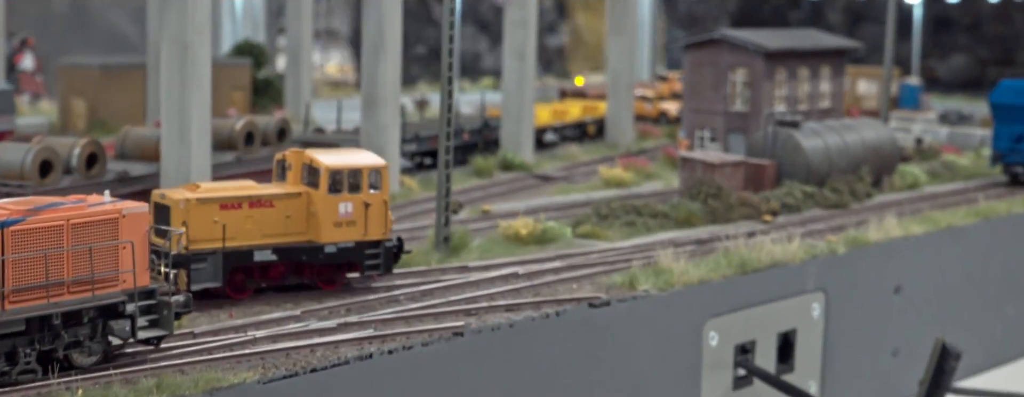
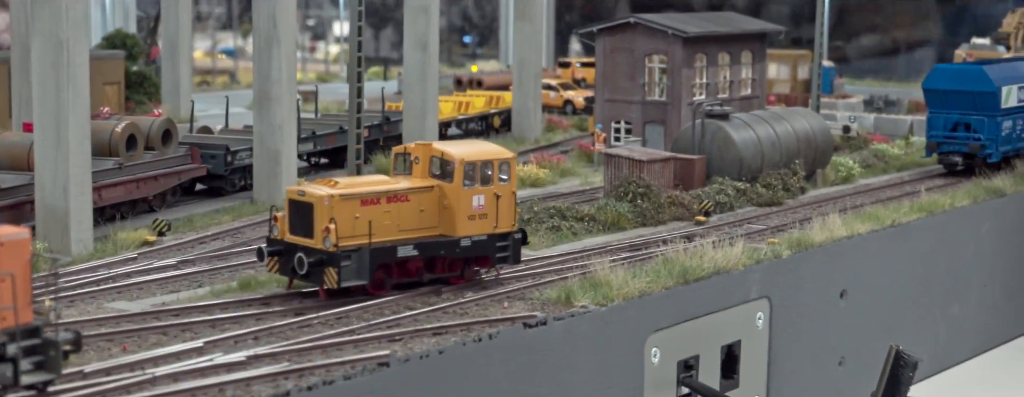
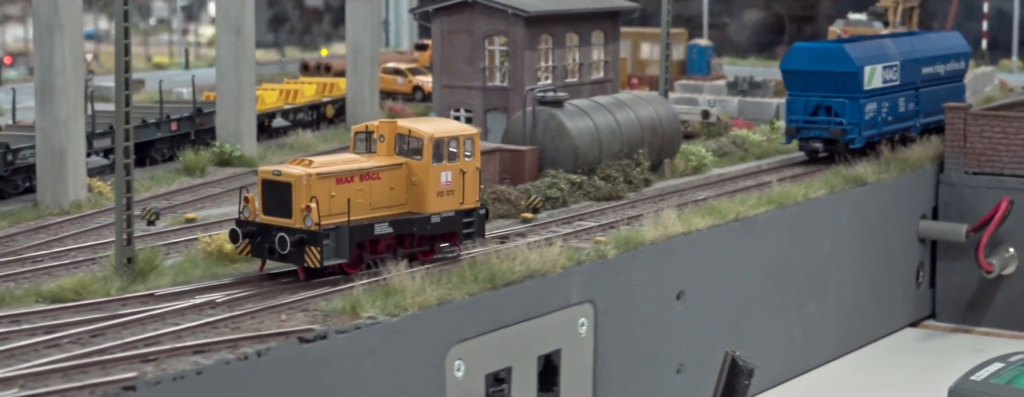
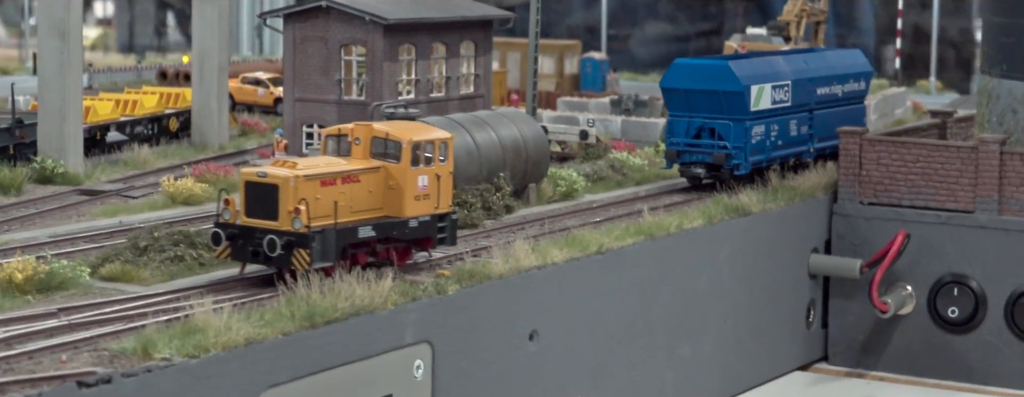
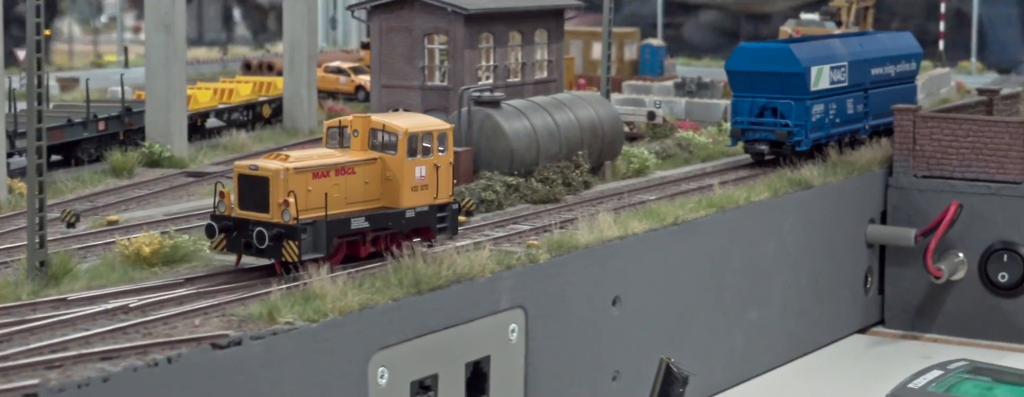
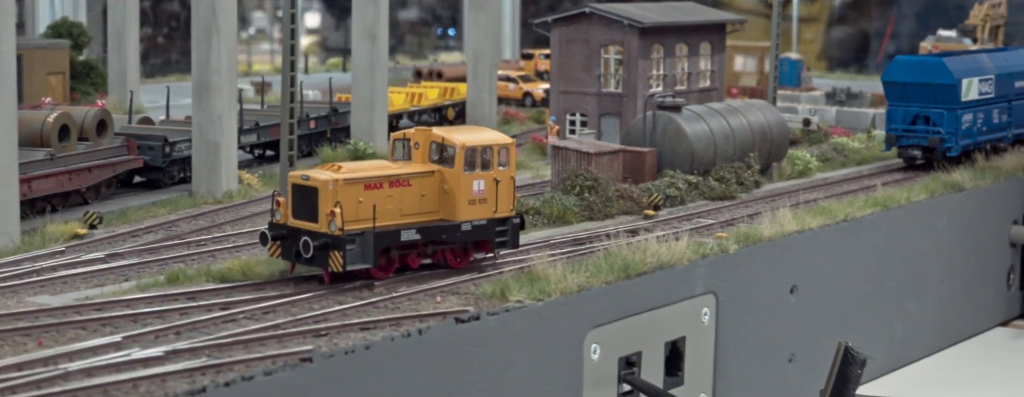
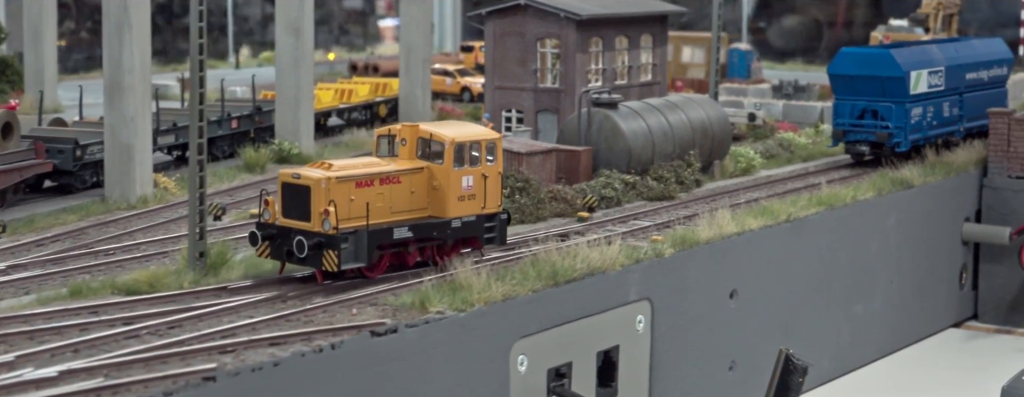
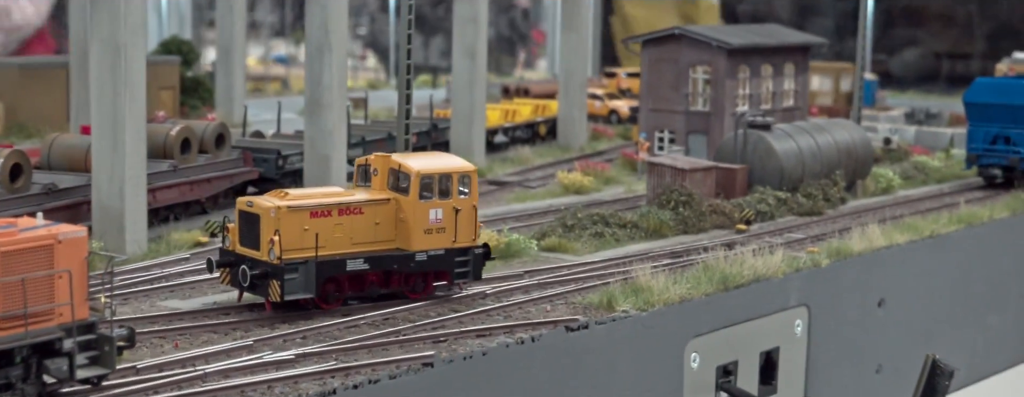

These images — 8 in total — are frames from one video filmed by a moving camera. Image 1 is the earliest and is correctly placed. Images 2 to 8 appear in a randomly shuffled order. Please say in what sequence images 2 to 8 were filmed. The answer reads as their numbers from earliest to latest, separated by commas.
8, 2, 6, 7, 3, 5, 4
